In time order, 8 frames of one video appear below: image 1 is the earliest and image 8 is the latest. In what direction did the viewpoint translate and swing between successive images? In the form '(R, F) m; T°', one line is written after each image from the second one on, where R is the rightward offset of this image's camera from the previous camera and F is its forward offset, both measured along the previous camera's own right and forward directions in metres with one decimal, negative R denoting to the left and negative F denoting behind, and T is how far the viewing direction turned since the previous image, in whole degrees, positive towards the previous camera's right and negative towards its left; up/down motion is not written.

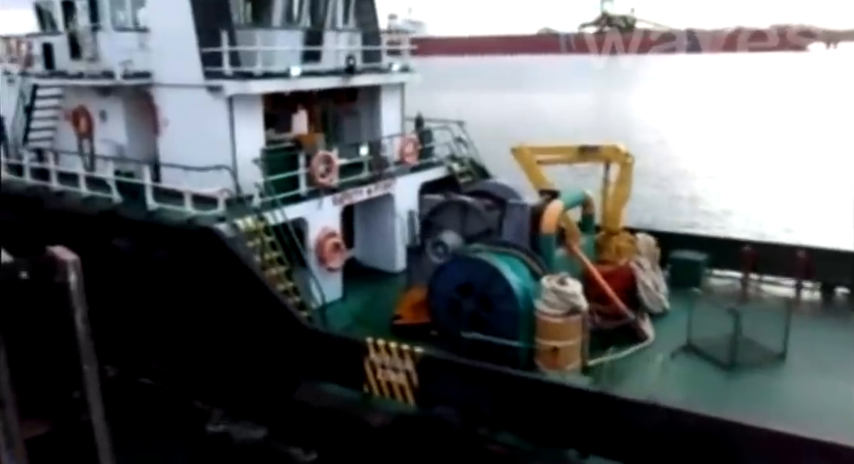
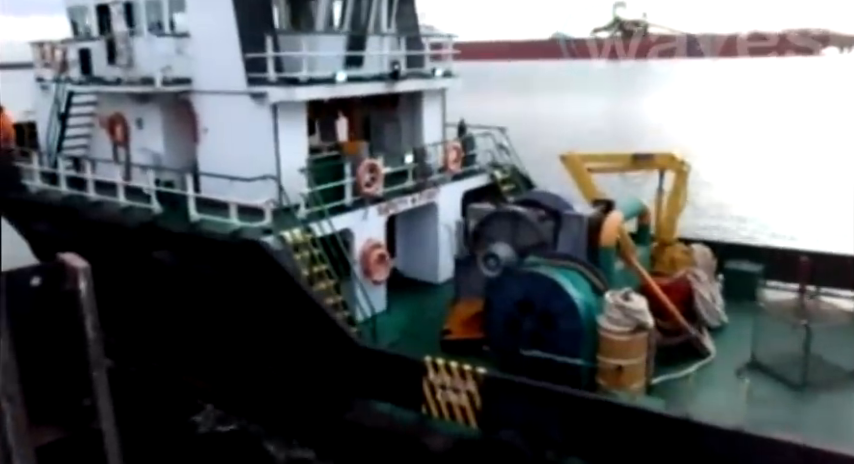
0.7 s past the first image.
(-0.4, +0.3) m; -1°
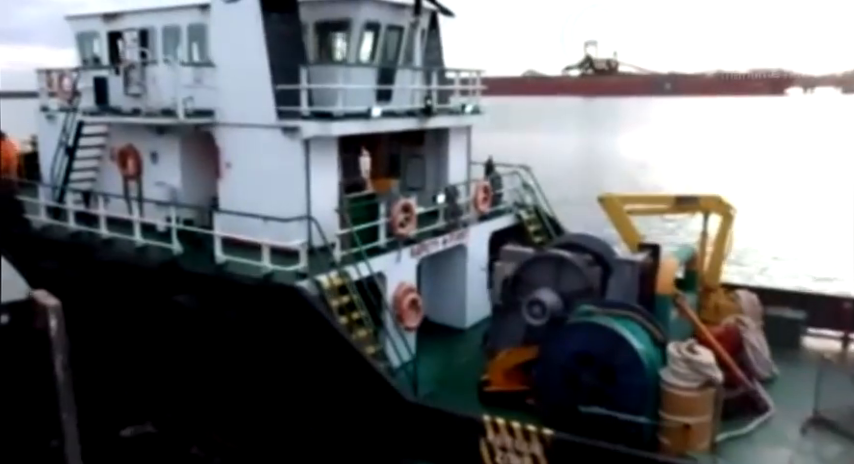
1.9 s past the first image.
(-0.6, +0.4) m; +2°
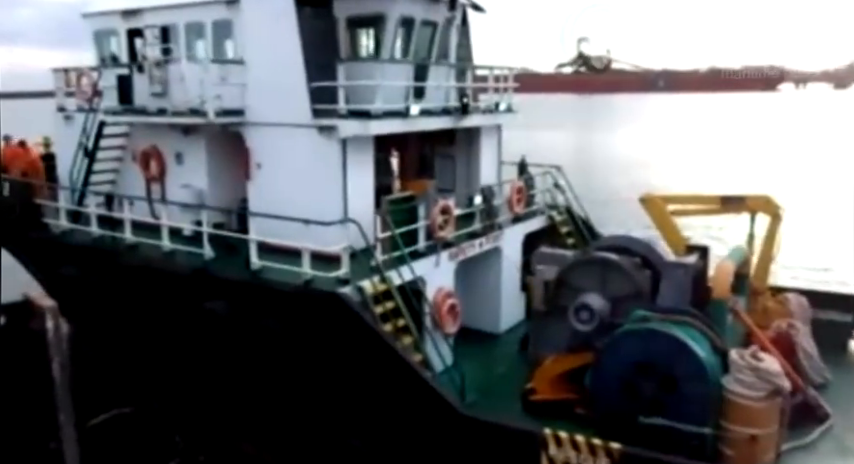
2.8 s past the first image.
(-0.4, +0.3) m; 0°
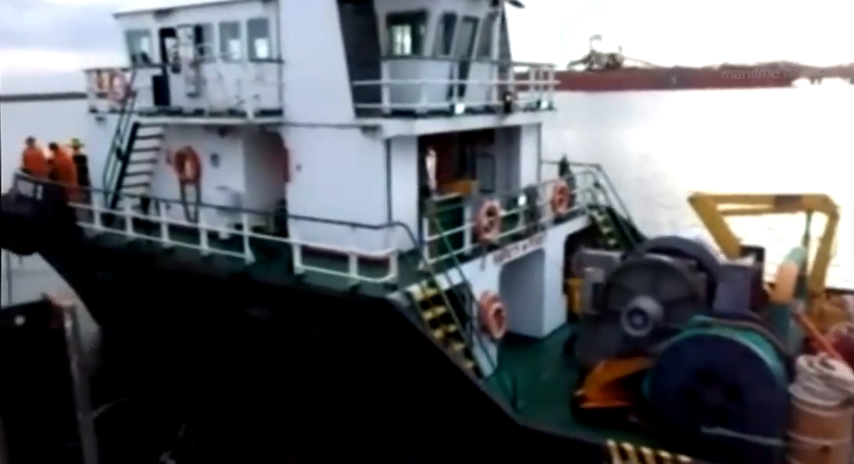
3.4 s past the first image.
(-0.3, +0.2) m; -1°
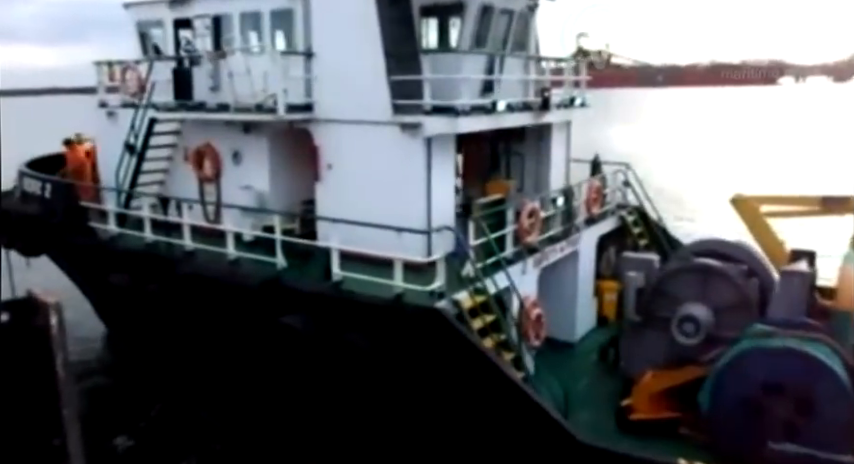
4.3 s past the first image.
(-0.5, +0.3) m; +1°
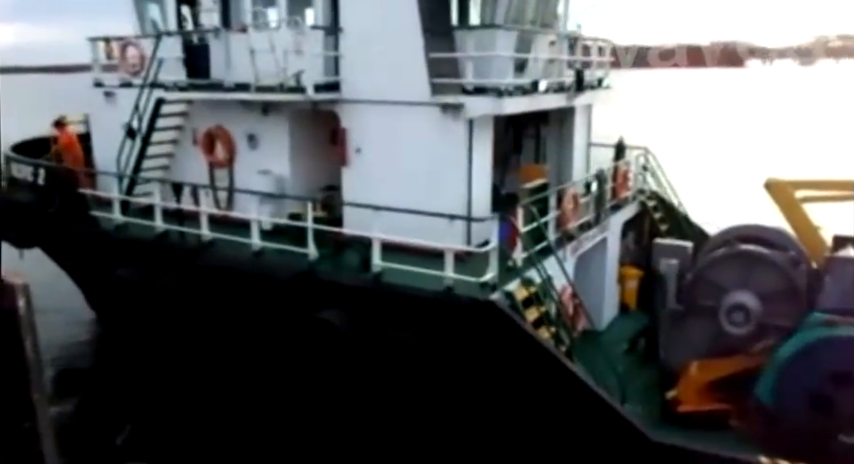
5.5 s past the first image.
(-0.6, +0.3) m; +3°
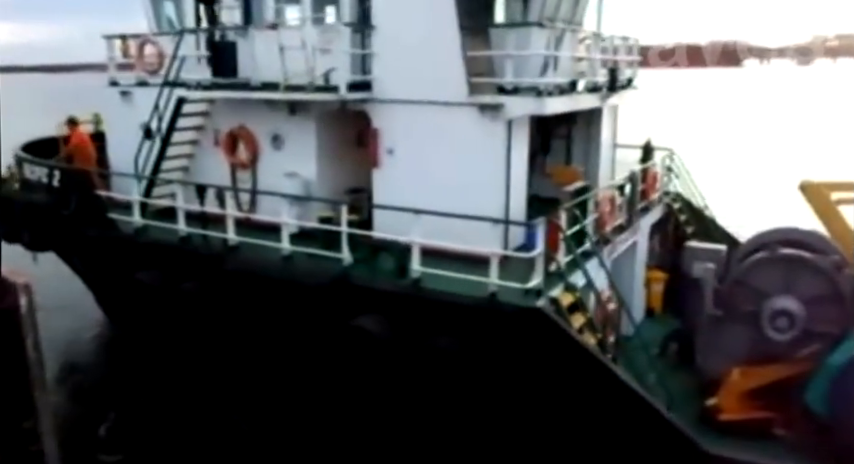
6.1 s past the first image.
(-0.3, +0.2) m; +1°
